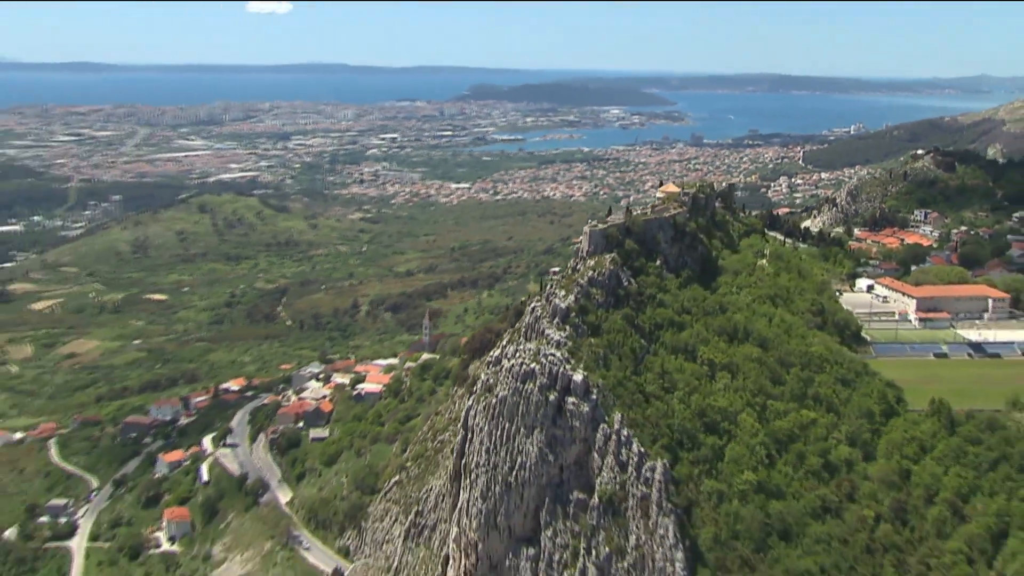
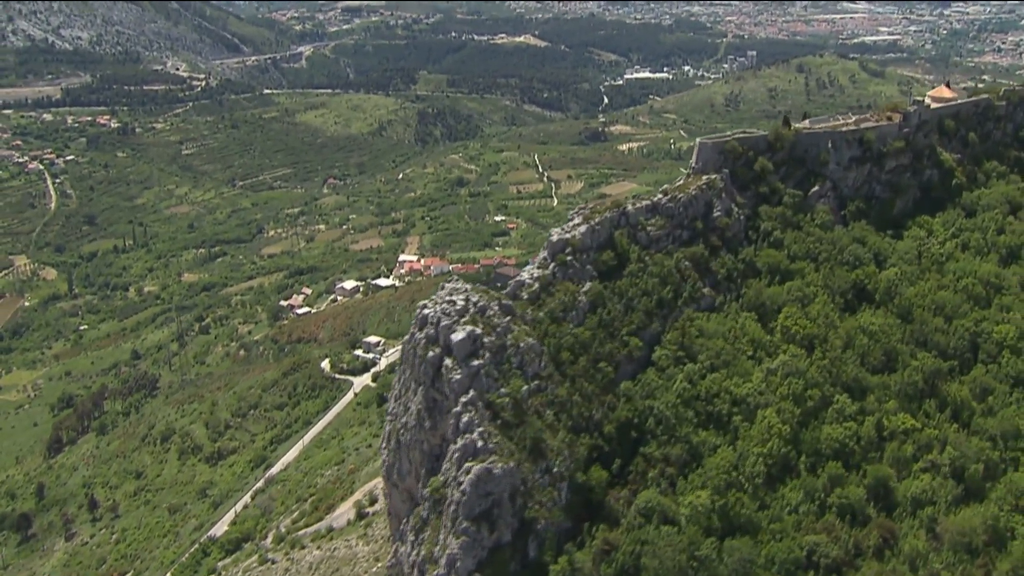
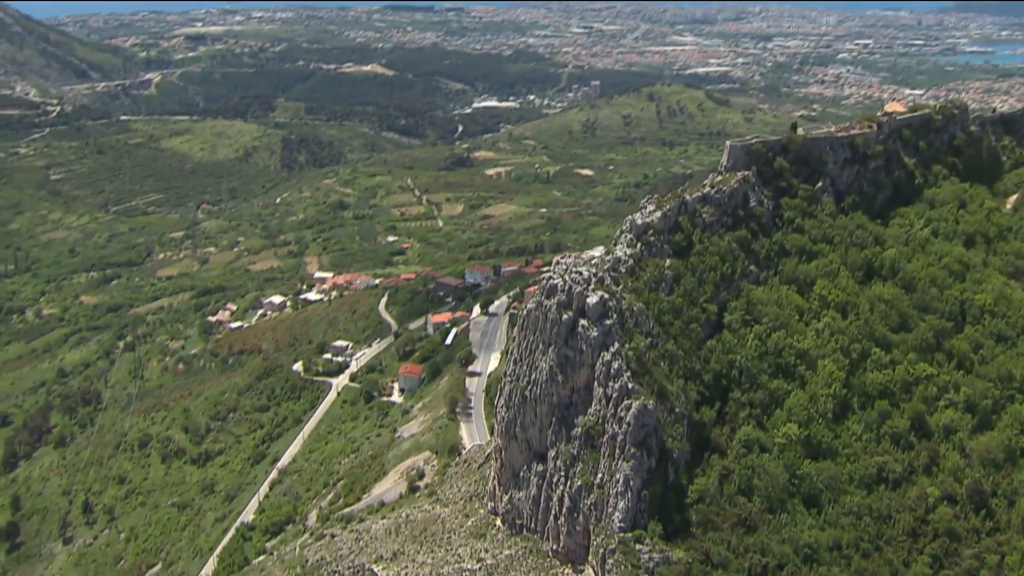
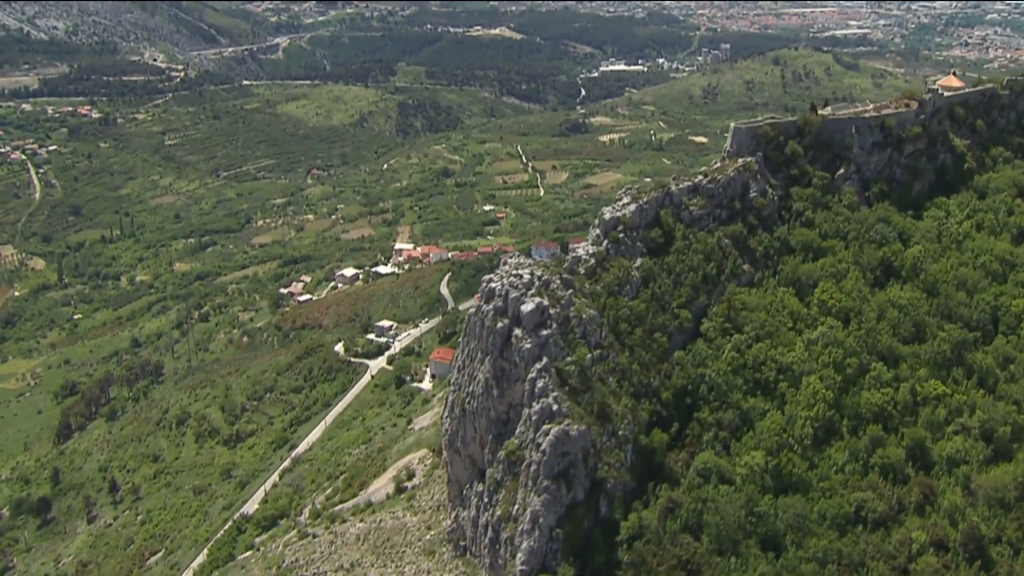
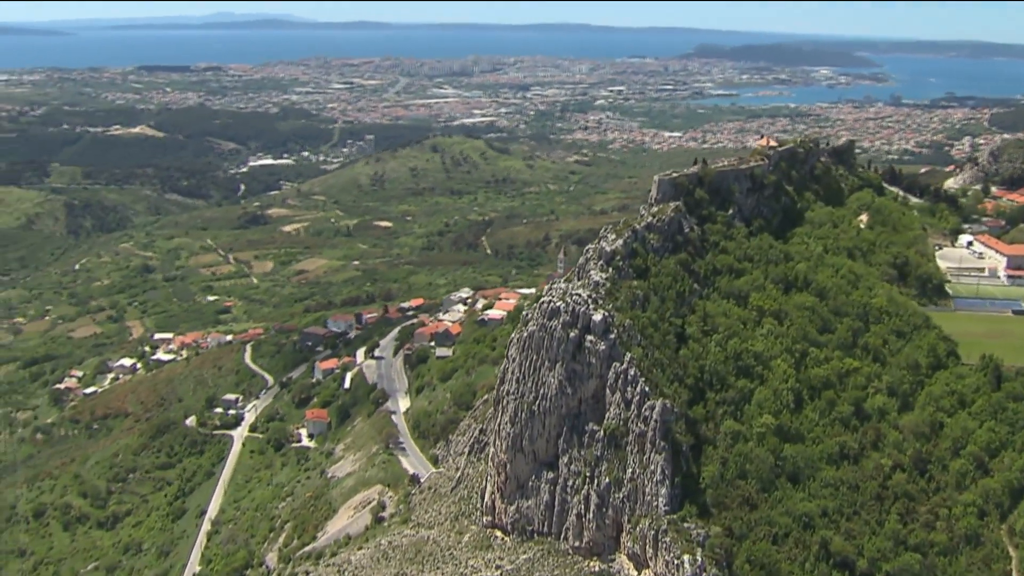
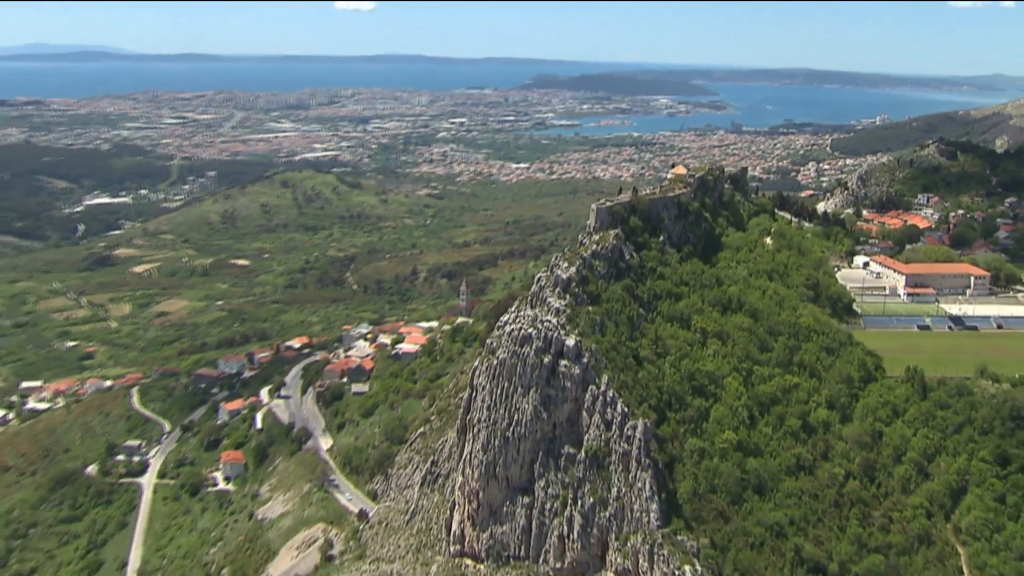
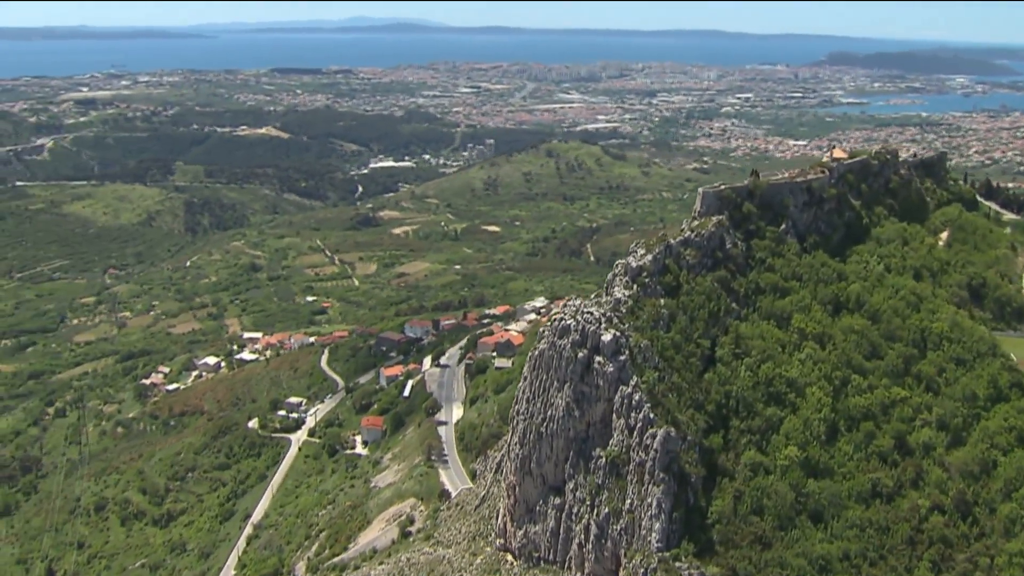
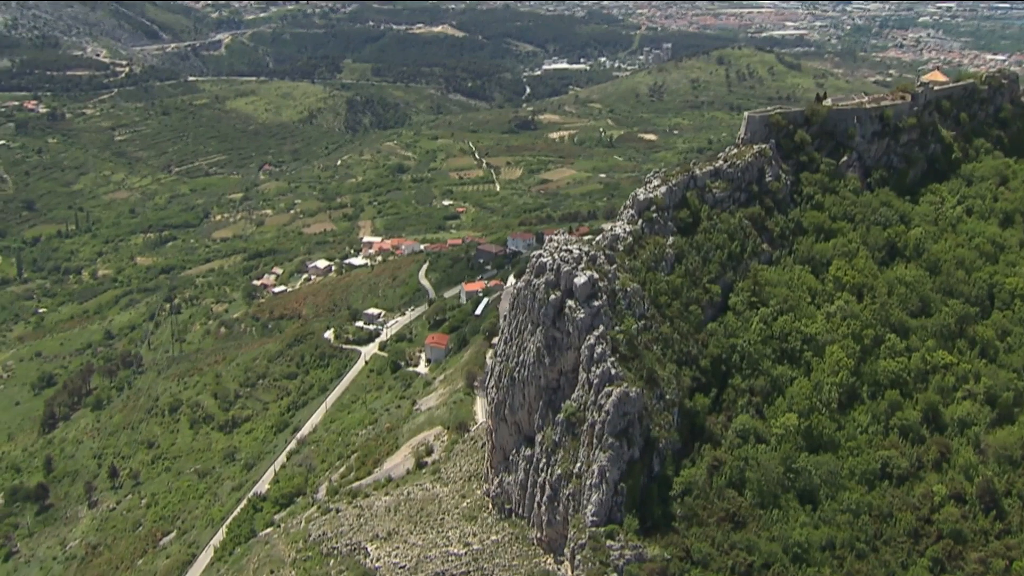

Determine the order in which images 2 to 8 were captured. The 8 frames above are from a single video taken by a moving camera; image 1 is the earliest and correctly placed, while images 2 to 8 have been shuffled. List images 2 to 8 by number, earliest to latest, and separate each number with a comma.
6, 5, 7, 3, 8, 4, 2
